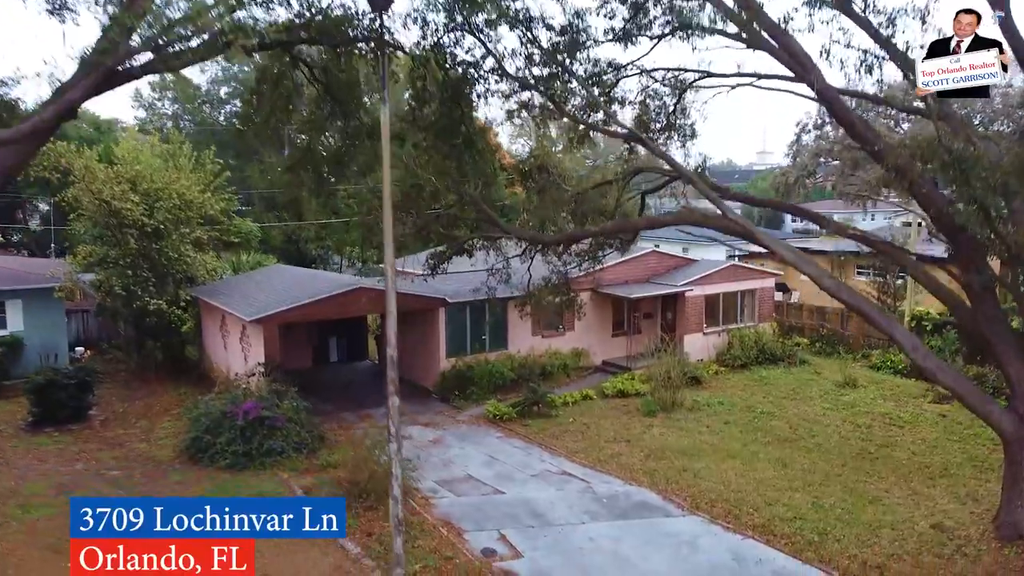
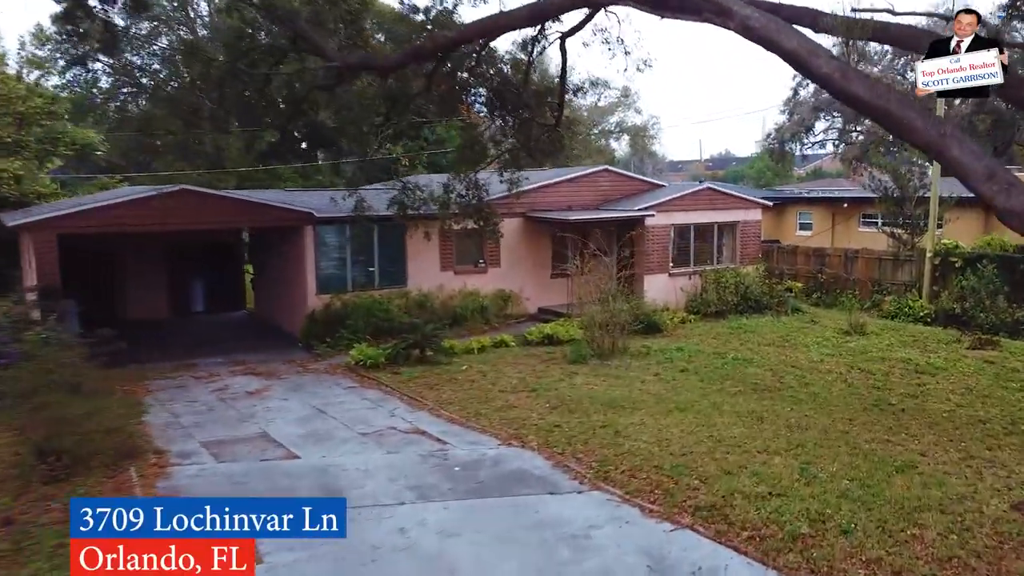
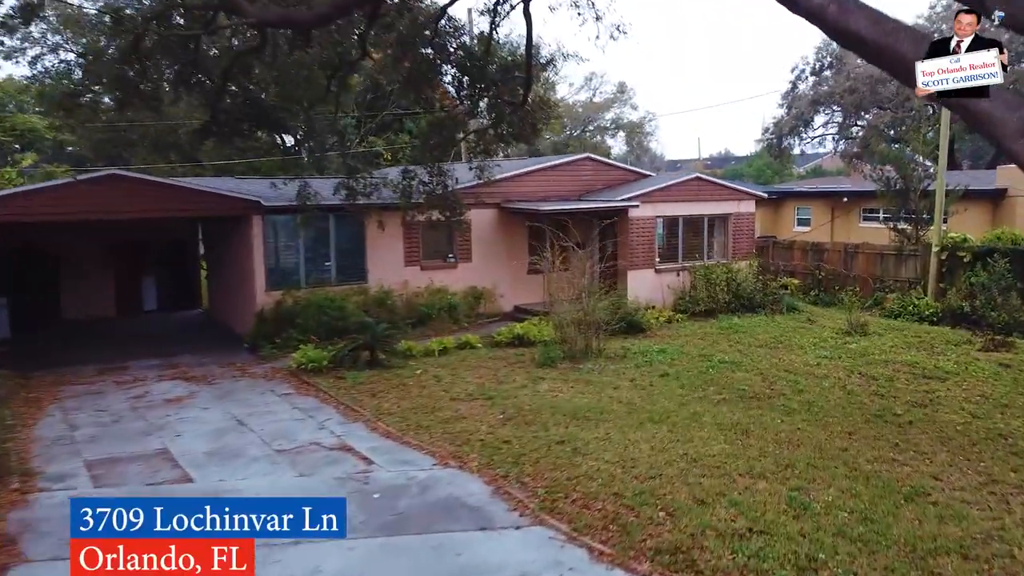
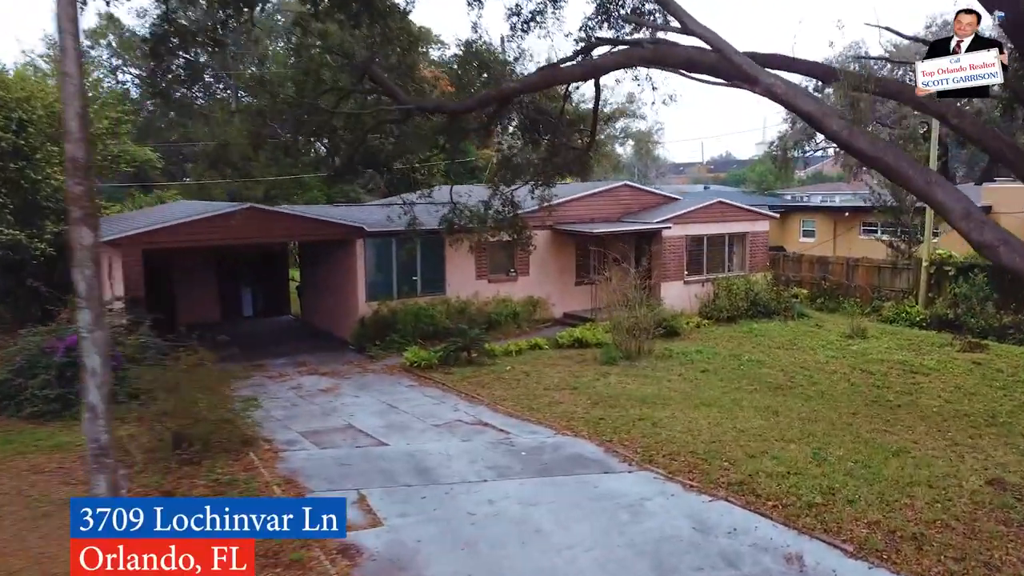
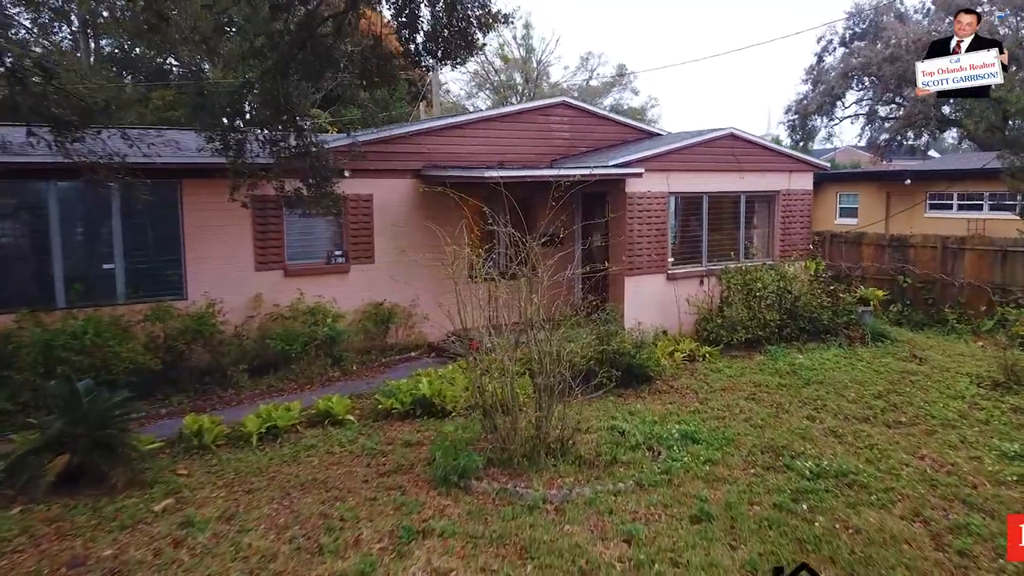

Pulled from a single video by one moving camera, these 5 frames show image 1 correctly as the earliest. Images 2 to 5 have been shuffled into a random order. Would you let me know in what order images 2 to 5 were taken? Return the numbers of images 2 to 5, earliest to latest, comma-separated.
4, 2, 3, 5
